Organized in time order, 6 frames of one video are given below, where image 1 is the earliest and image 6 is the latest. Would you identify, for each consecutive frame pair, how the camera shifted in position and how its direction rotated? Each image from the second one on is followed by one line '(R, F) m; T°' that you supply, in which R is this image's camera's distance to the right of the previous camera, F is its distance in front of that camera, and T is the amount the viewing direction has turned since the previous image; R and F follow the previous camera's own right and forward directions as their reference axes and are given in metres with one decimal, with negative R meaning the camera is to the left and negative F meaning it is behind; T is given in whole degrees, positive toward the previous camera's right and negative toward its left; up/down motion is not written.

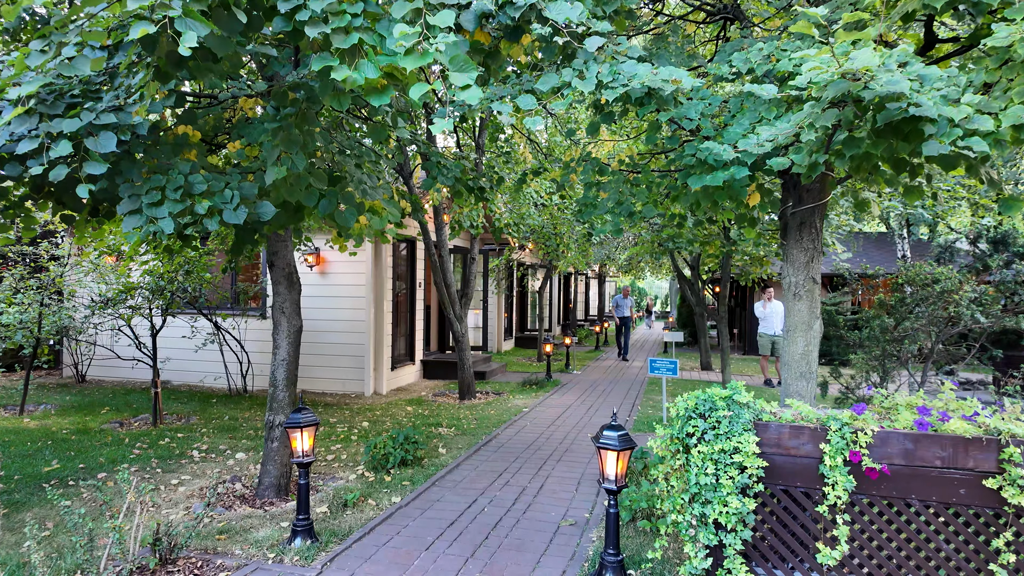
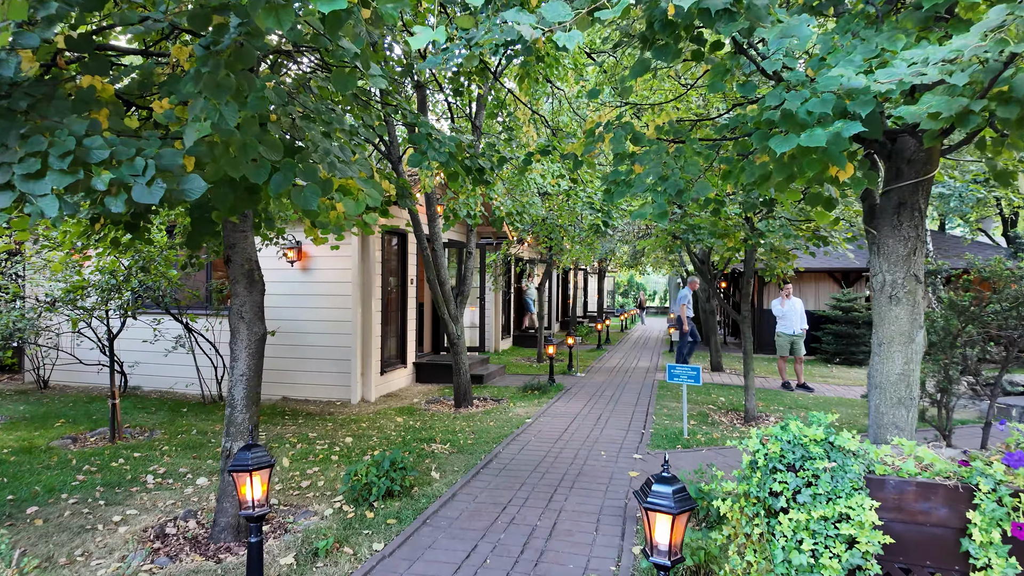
(-0.1, +0.8) m; 0°
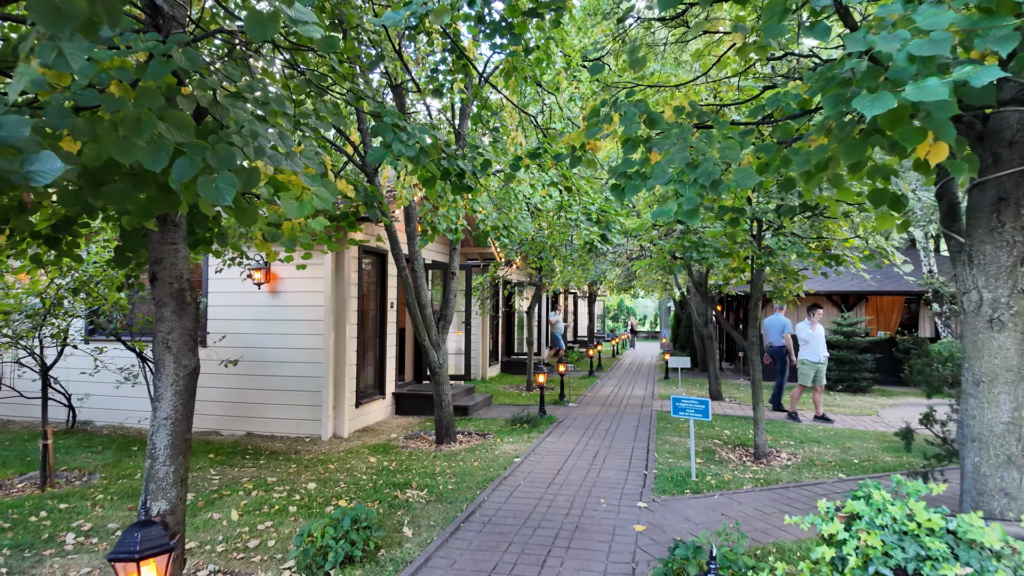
(0.0, +0.7) m; +1°
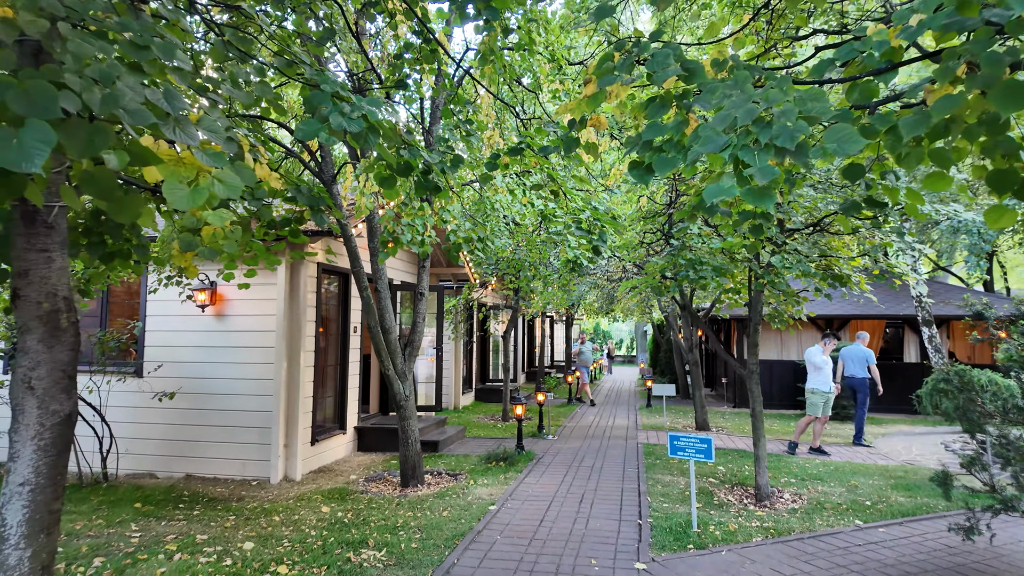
(0.0, +0.7) m; +3°
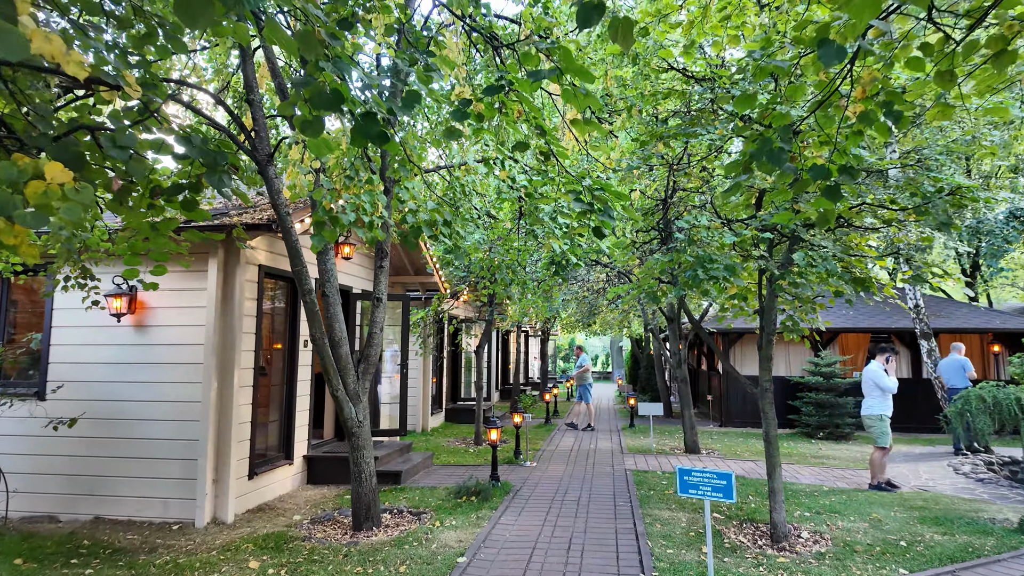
(0.0, +1.0) m; +3°
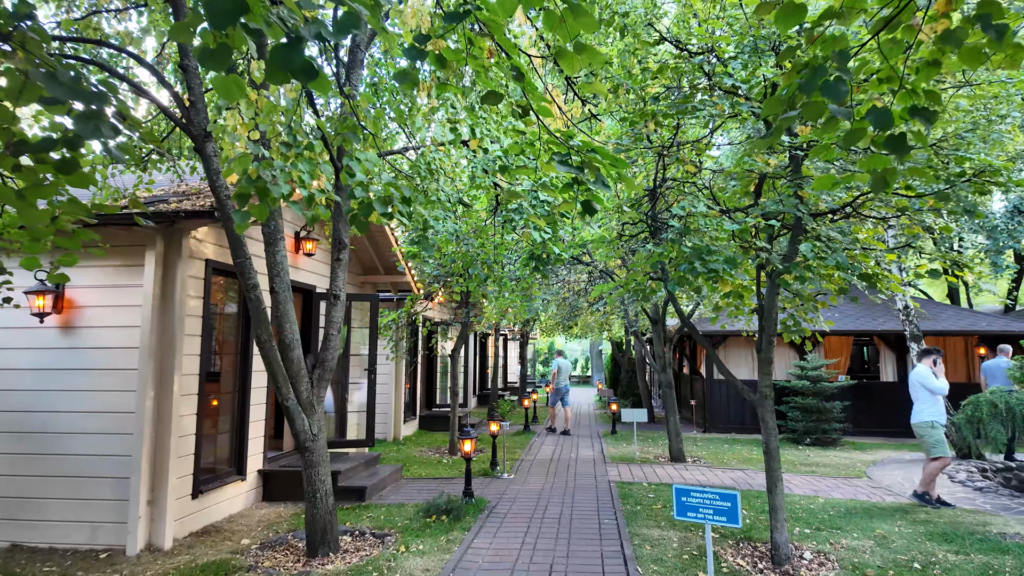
(0.0, +0.6) m; +2°
